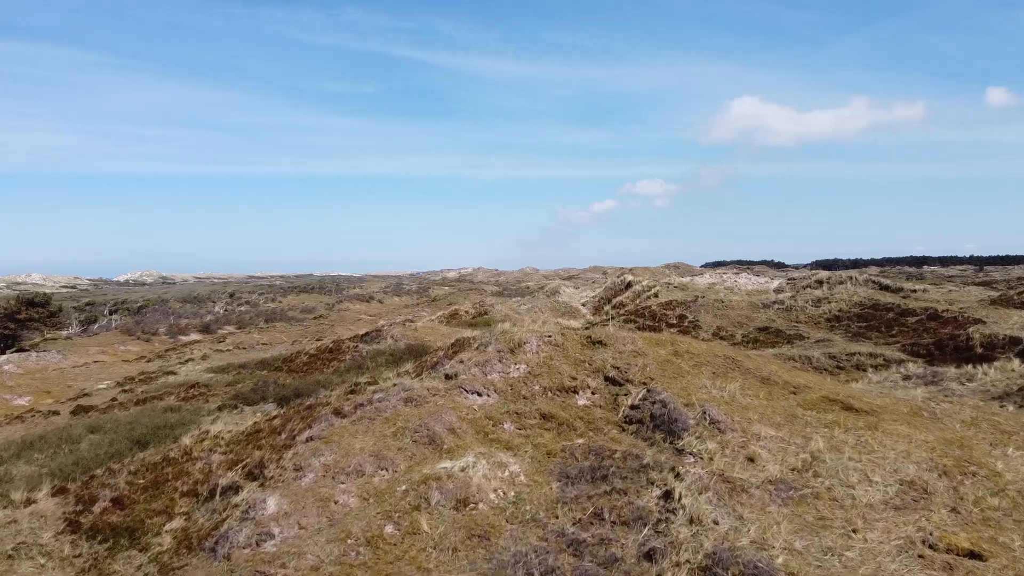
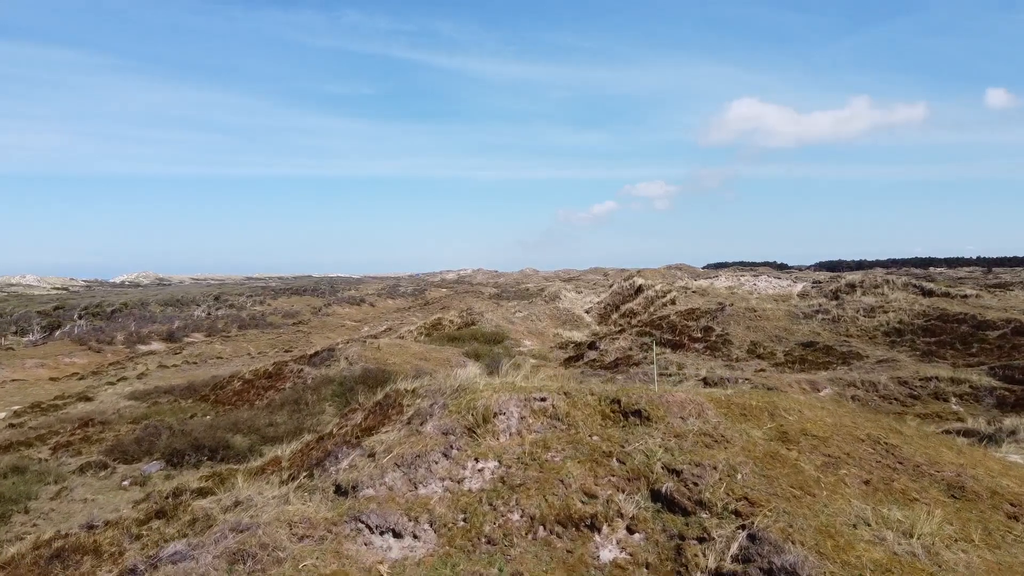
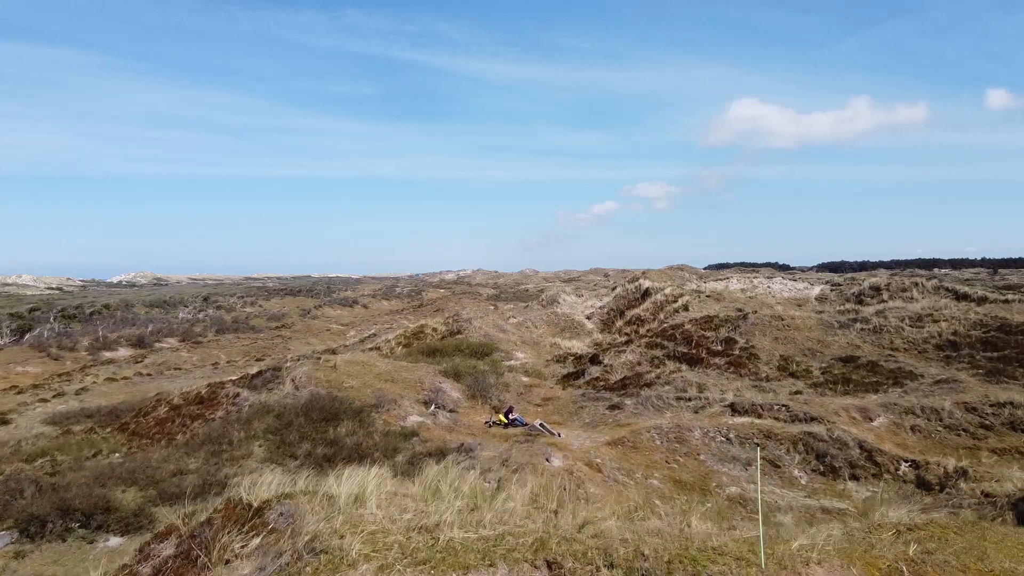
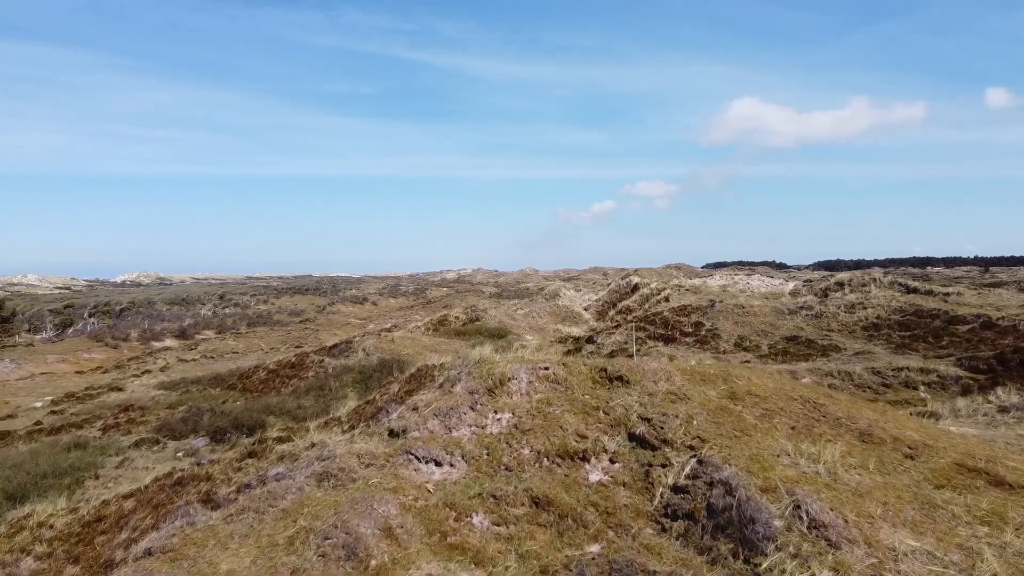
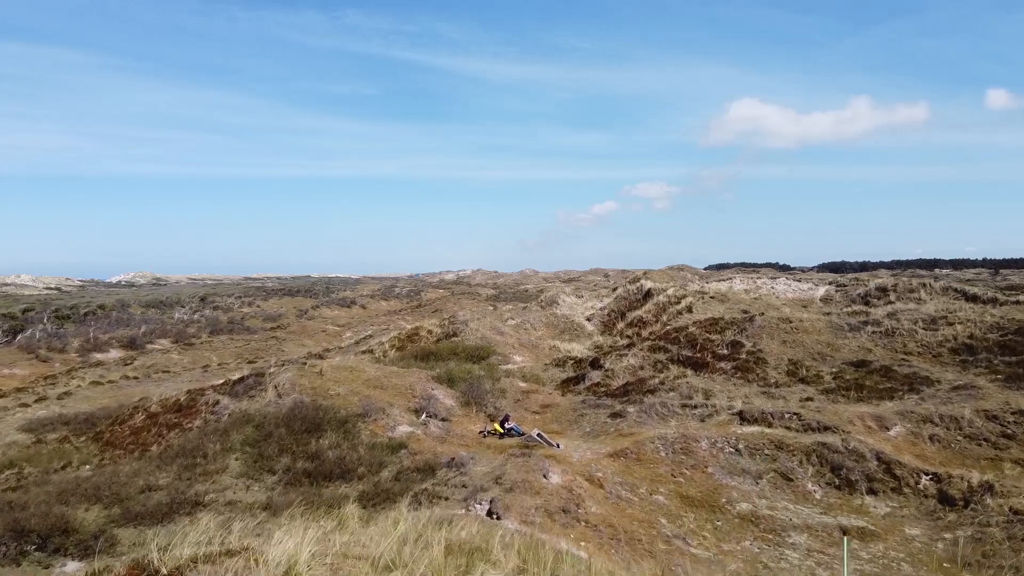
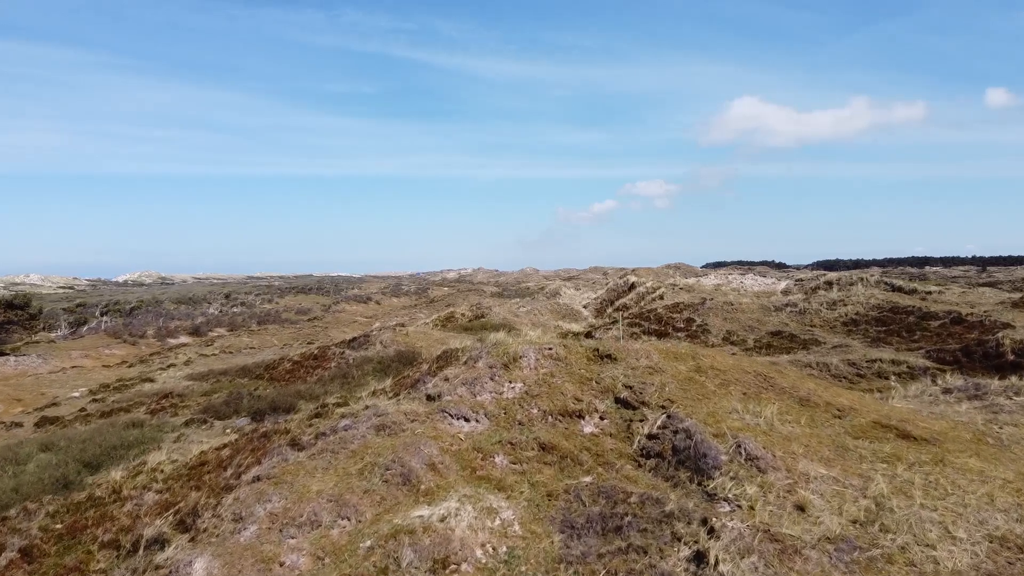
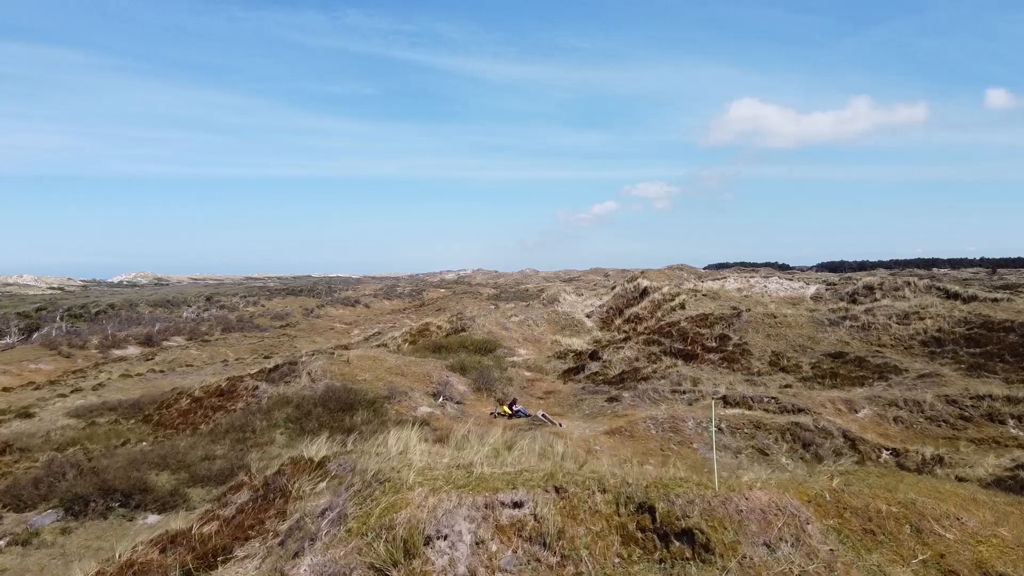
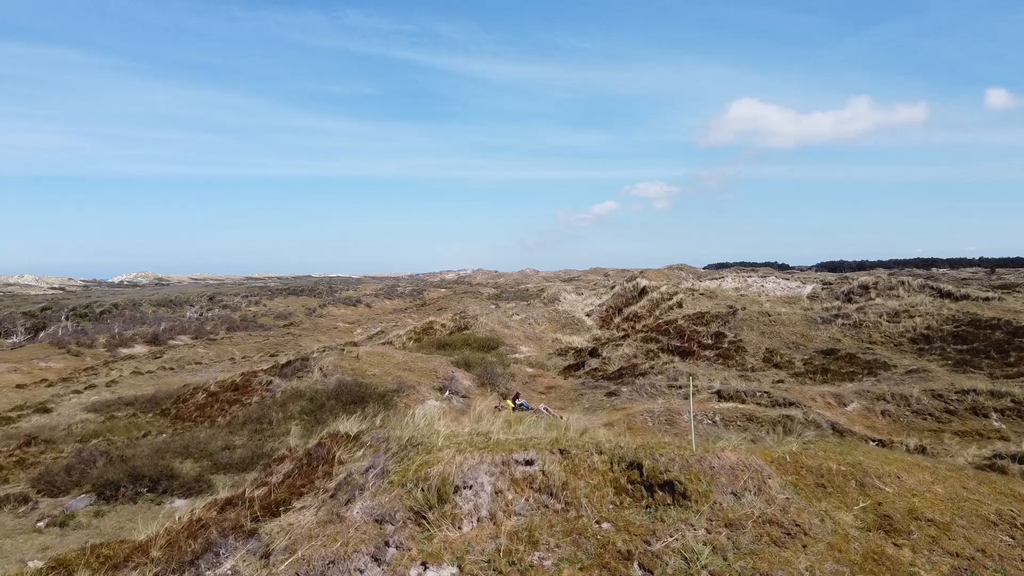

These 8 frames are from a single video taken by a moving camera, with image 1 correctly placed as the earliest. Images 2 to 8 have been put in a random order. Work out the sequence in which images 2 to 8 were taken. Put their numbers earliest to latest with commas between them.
6, 4, 2, 8, 7, 3, 5
